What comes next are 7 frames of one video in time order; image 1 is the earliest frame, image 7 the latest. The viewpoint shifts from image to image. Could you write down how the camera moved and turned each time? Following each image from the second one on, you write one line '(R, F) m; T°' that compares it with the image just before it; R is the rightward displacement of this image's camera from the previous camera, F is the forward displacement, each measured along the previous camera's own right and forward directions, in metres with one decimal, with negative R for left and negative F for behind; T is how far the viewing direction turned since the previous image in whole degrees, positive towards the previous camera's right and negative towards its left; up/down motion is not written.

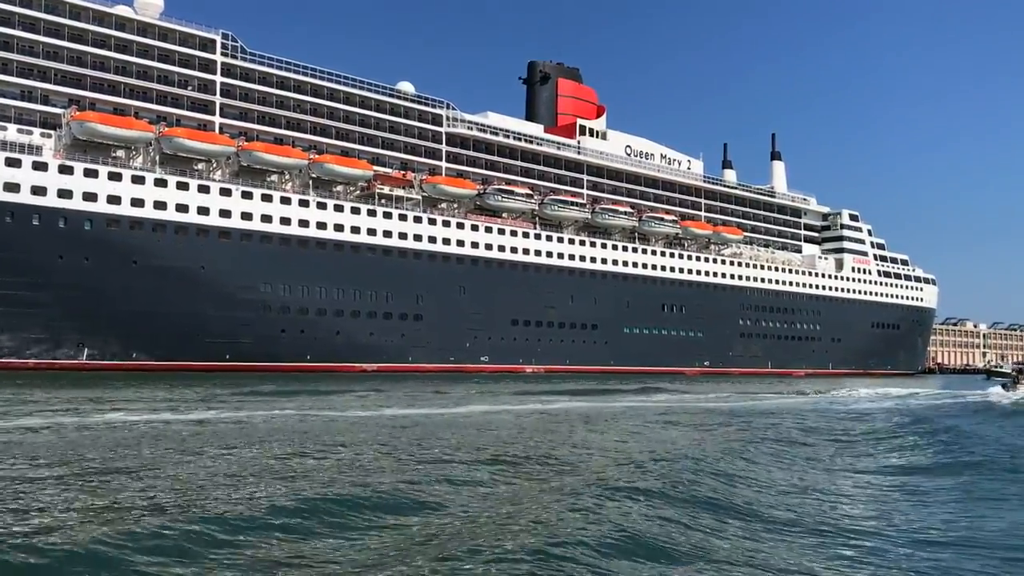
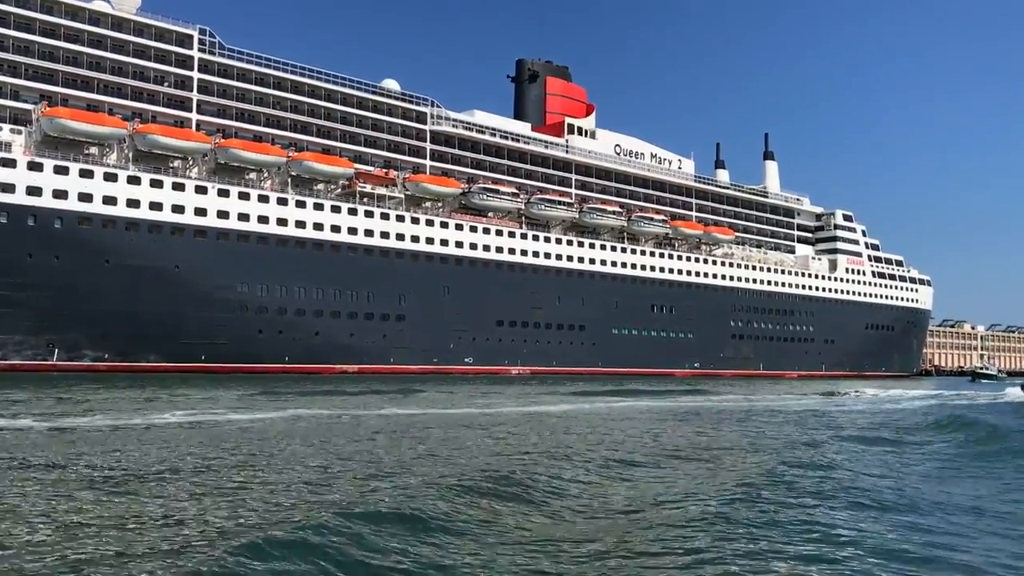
(+0.6, +0.5) m; 0°
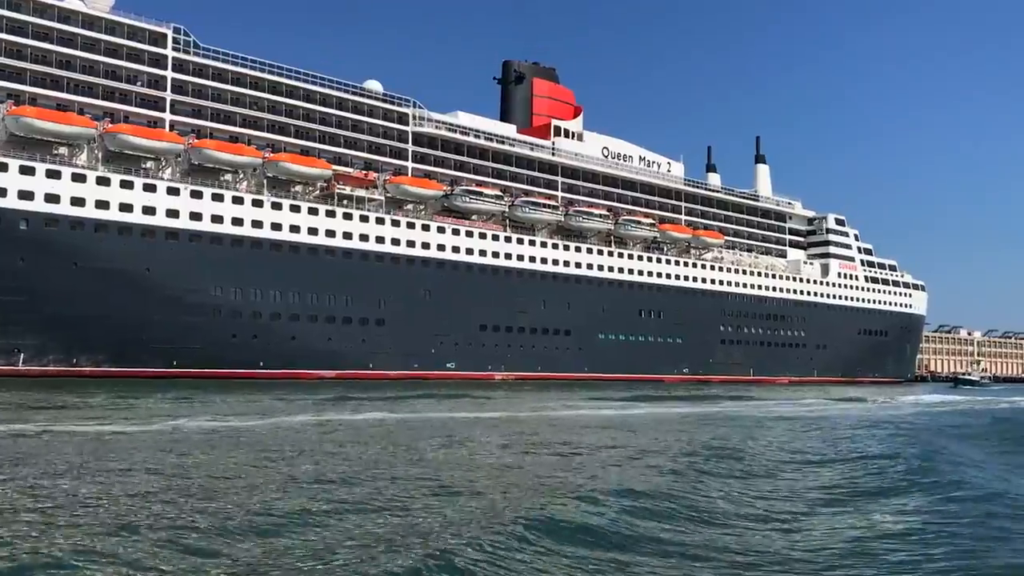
(+0.6, +0.5) m; 0°
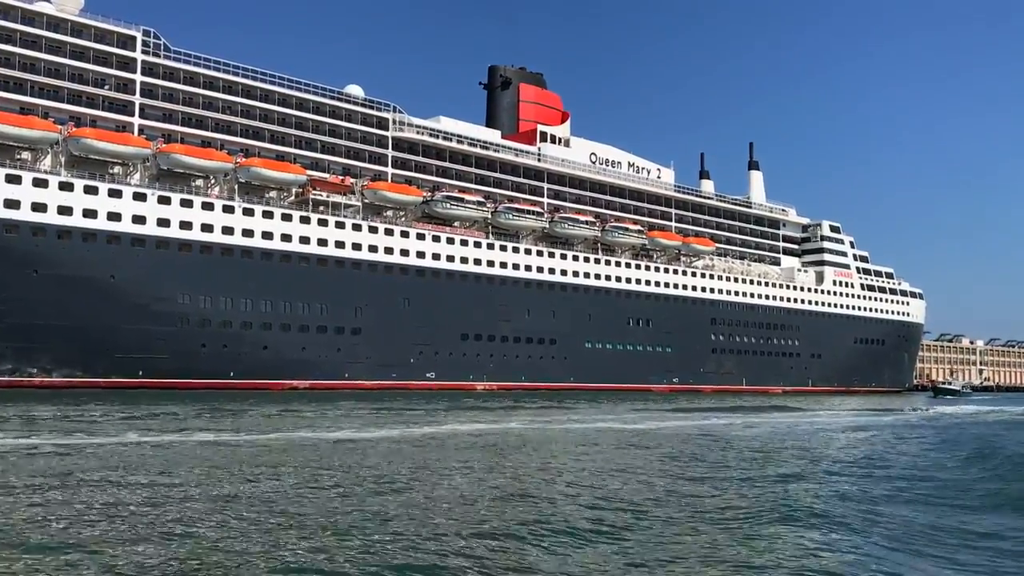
(+0.9, +0.7) m; 0°
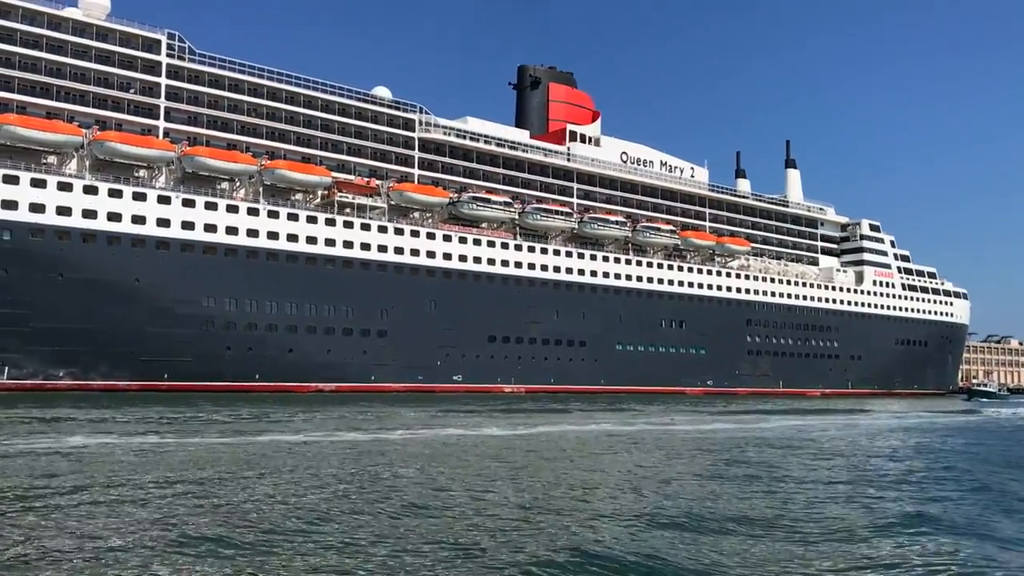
(+0.3, +0.5) m; -3°
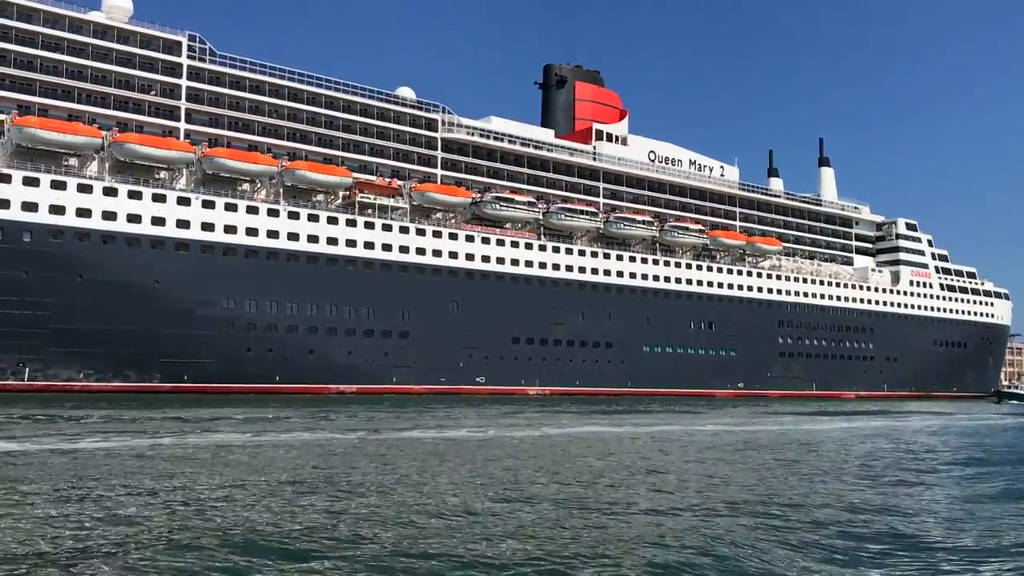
(+0.3, +0.5) m; -2°
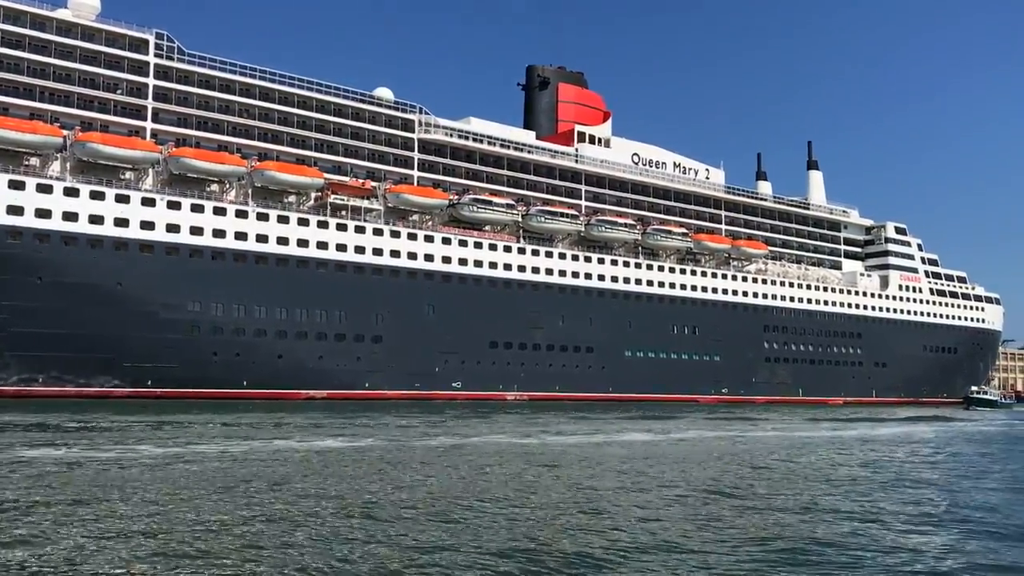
(+0.8, +0.5) m; 0°
